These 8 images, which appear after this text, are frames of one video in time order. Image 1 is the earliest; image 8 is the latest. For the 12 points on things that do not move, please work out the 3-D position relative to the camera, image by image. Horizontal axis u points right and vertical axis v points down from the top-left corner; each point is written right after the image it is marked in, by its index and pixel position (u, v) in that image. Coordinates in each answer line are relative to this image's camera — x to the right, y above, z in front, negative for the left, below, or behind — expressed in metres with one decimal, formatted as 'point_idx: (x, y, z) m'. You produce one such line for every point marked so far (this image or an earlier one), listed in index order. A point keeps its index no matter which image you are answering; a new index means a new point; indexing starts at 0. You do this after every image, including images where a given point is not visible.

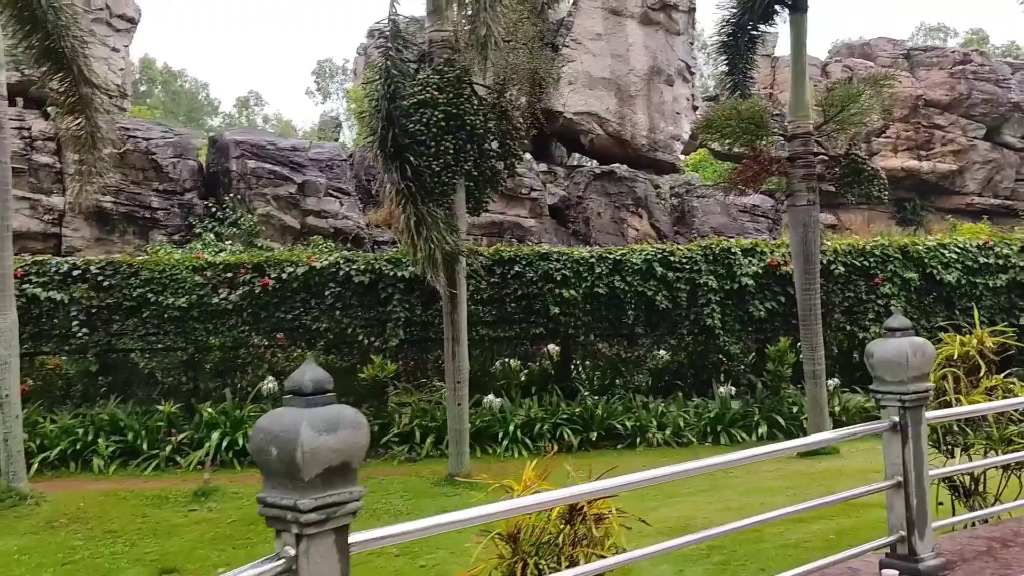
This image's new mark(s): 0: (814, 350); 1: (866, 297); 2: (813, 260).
0: (+2.1, -0.4, +6.1) m
1: (+3.2, -0.1, +7.7) m
2: (+2.1, +0.2, +6.0) m
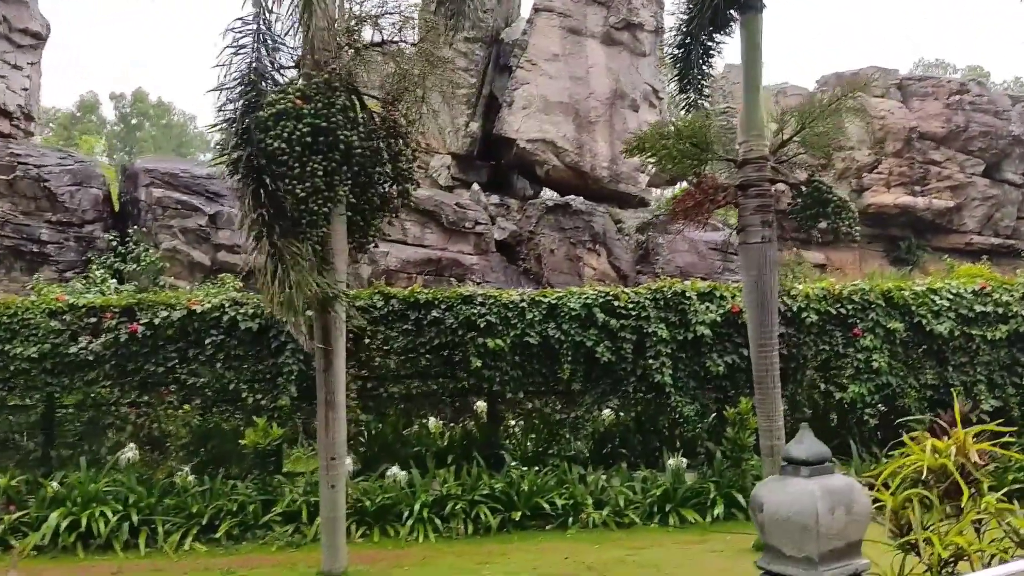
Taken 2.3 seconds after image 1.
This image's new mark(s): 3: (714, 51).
0: (+1.5, -0.8, +4.9) m
1: (+2.5, -0.5, +6.6) m
2: (+1.5, -0.1, +4.9) m
3: (+1.5, +1.7, +6.3) m
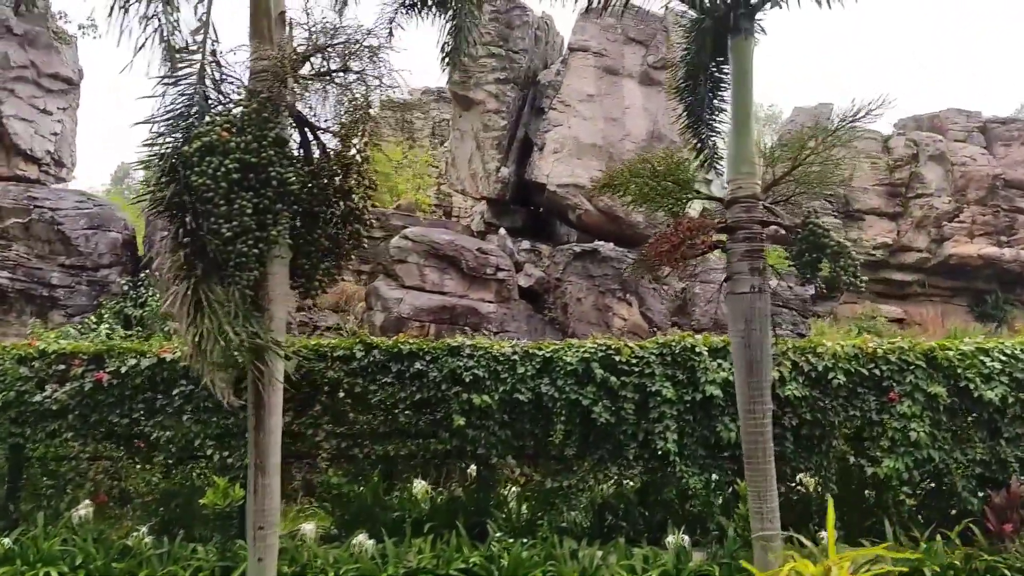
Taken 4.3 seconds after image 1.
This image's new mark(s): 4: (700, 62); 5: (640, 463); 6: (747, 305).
0: (+1.2, -1.0, +4.2) m
1: (+2.4, -0.9, +5.8) m
2: (+1.2, -0.4, +4.3) m
3: (+1.4, +1.4, +5.7) m
4: (+1.2, +1.5, +5.6) m
5: (+0.9, -1.2, +5.9) m
6: (+1.2, -0.1, +4.3) m
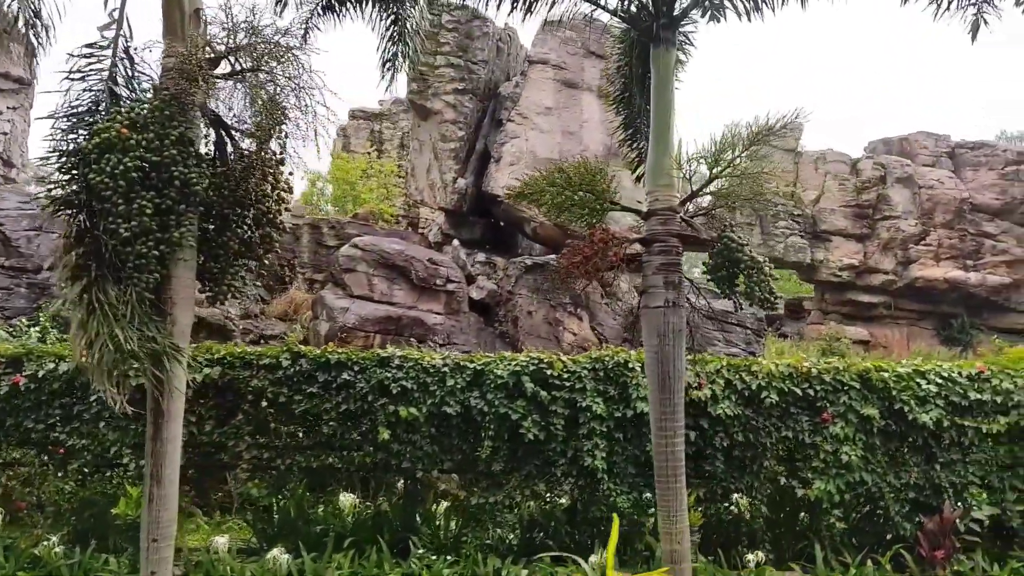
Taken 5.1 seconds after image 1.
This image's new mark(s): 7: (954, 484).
0: (+0.8, -1.1, +4.1) m
1: (+1.9, -1.0, +5.7) m
2: (+0.8, -0.5, +4.1) m
3: (+1.0, +1.3, +5.6) m
4: (+0.8, +1.4, +5.5) m
5: (+0.4, -1.3, +5.8) m
6: (+0.7, -0.2, +4.2) m
7: (+2.9, -1.3, +5.7) m
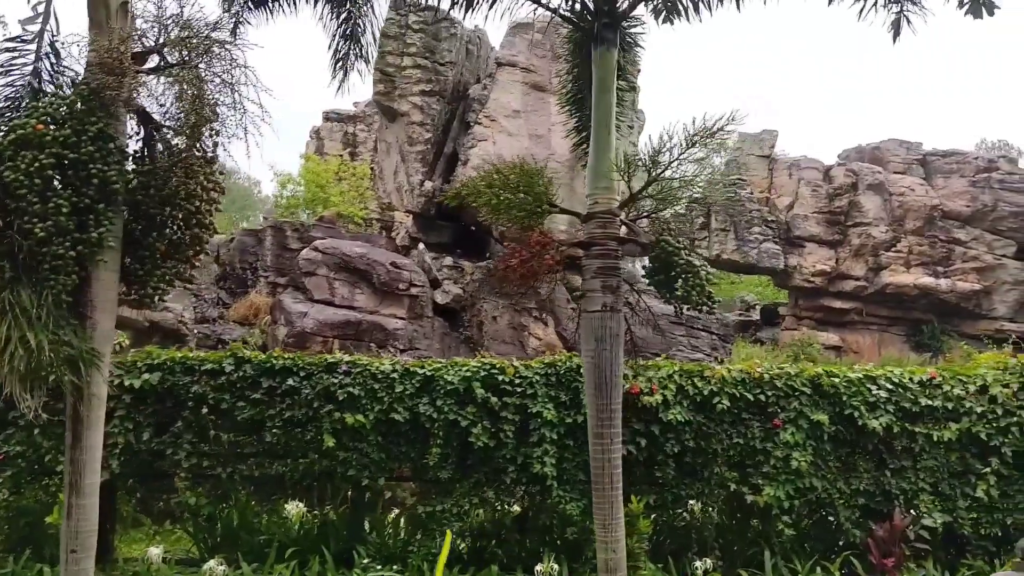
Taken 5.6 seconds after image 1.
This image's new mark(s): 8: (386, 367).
0: (+0.5, -1.1, +4.0) m
1: (+1.6, -1.0, +5.6) m
2: (+0.5, -0.5, +4.1) m
3: (+0.6, +1.2, +5.6) m
4: (+0.5, +1.4, +5.5) m
5: (+0.1, -1.3, +5.7) m
6: (+0.4, -0.2, +4.1) m
7: (+2.5, -1.3, +5.6) m
8: (-0.8, -0.5, +5.7) m
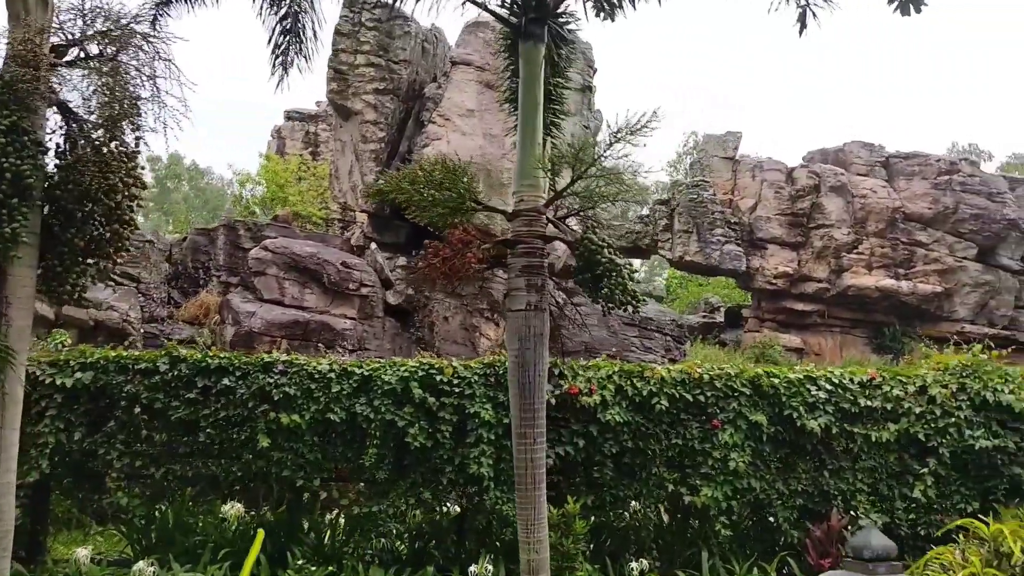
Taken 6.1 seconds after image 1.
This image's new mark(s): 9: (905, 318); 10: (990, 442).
0: (+0.1, -1.1, +4.0) m
1: (+1.2, -1.0, +5.6) m
2: (+0.1, -0.5, +4.0) m
3: (+0.2, +1.2, +5.5) m
4: (+0.1, +1.4, +5.4) m
5: (-0.4, -1.3, +5.6) m
6: (+0.1, -0.2, +4.0) m
7: (+2.1, -1.3, +5.6) m
8: (-1.2, -0.5, +5.6) m
9: (+7.2, -0.6, +15.9) m
10: (+3.0, -1.0, +5.5) m
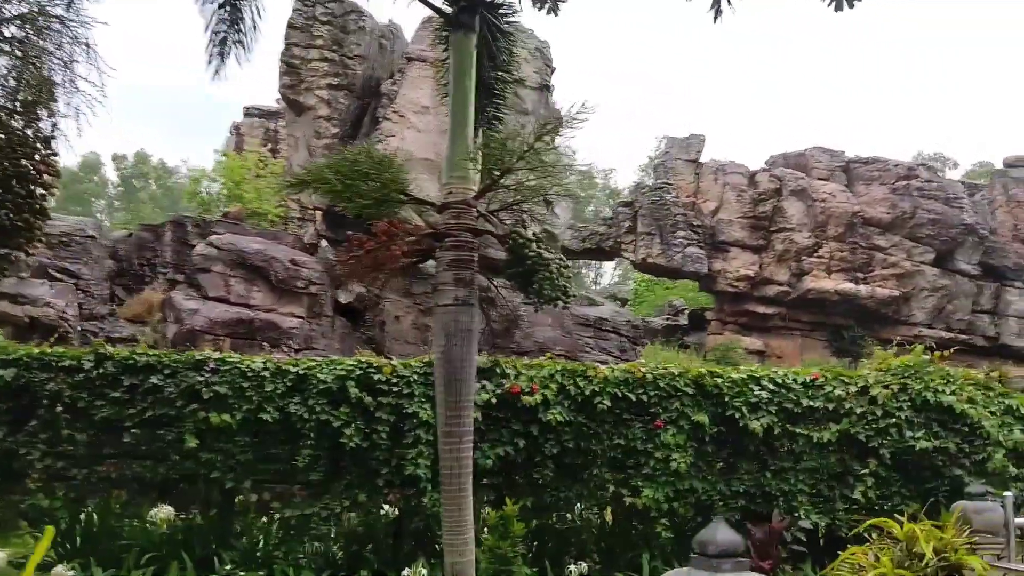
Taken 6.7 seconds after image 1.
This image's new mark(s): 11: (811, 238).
0: (-0.2, -1.1, +3.9) m
1: (+0.8, -1.0, +5.5) m
2: (-0.2, -0.4, +3.9) m
3: (-0.1, +1.3, +5.4) m
4: (-0.3, +1.4, +5.3) m
5: (-0.7, -1.3, +5.5) m
6: (-0.3, -0.1, +3.9) m
7: (+1.7, -1.3, +5.6) m
8: (-1.6, -0.5, +5.5) m
9: (+6.5, -0.6, +16.0) m
10: (+2.6, -1.0, +5.5) m
11: (+5.4, +0.9, +15.7) m
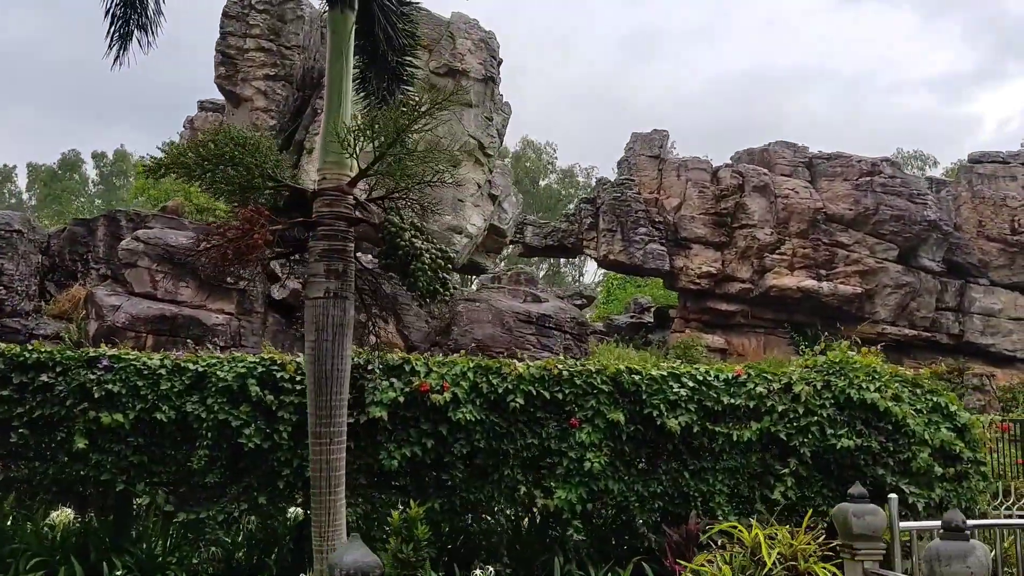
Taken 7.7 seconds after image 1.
0: (-0.8, -1.1, +3.6) m
1: (+0.3, -1.0, +5.3) m
2: (-0.8, -0.4, +3.7) m
3: (-0.7, +1.3, +5.2) m
4: (-0.9, +1.4, +5.1) m
5: (-1.3, -1.2, +5.3) m
6: (-0.8, -0.1, +3.7) m
7: (+1.2, -1.3, +5.4) m
8: (-2.2, -0.4, +5.2) m
9: (+5.8, -0.6, +15.9) m
10: (+2.1, -0.9, +5.3) m
11: (+4.7, +1.0, +15.5) m
